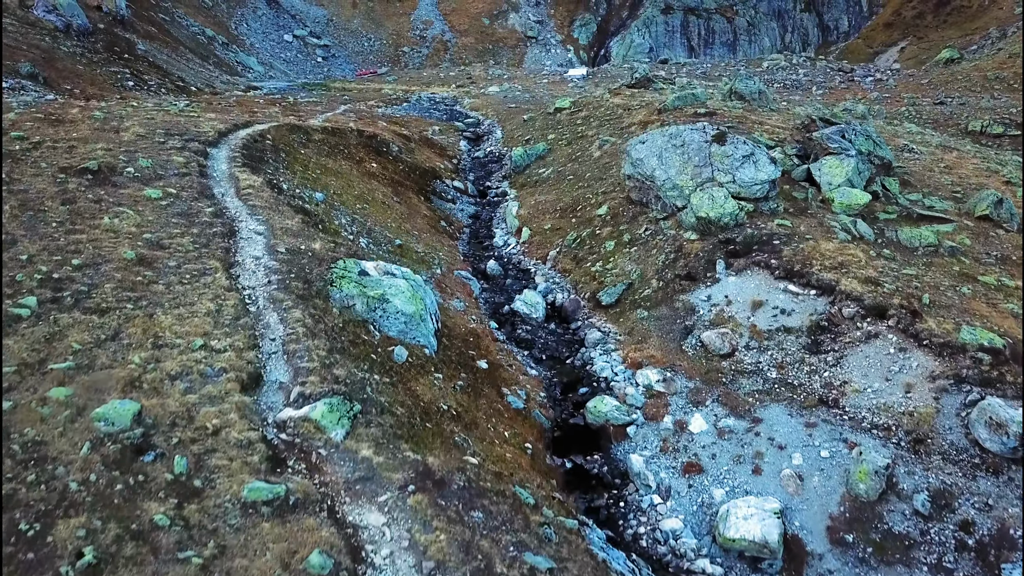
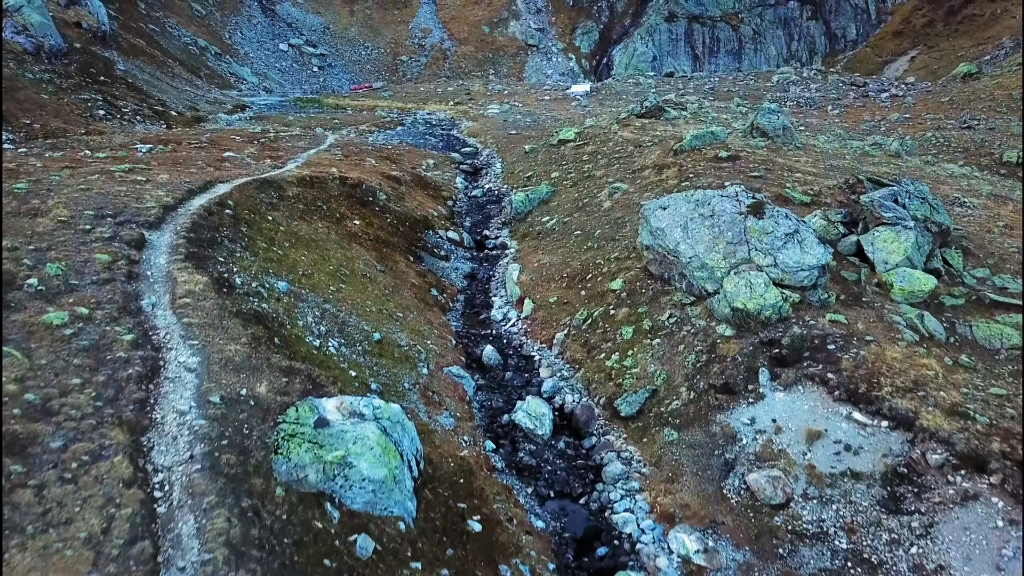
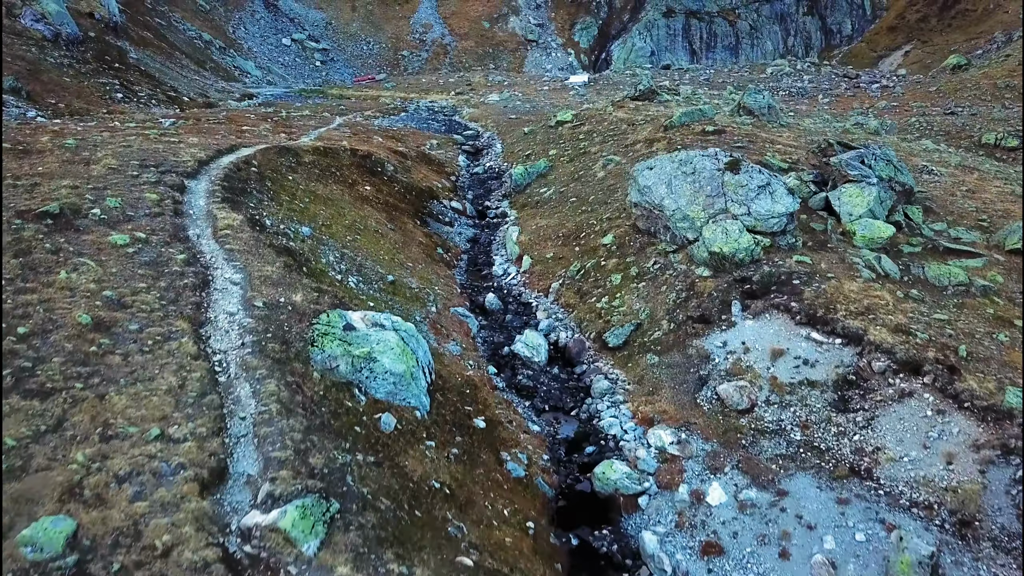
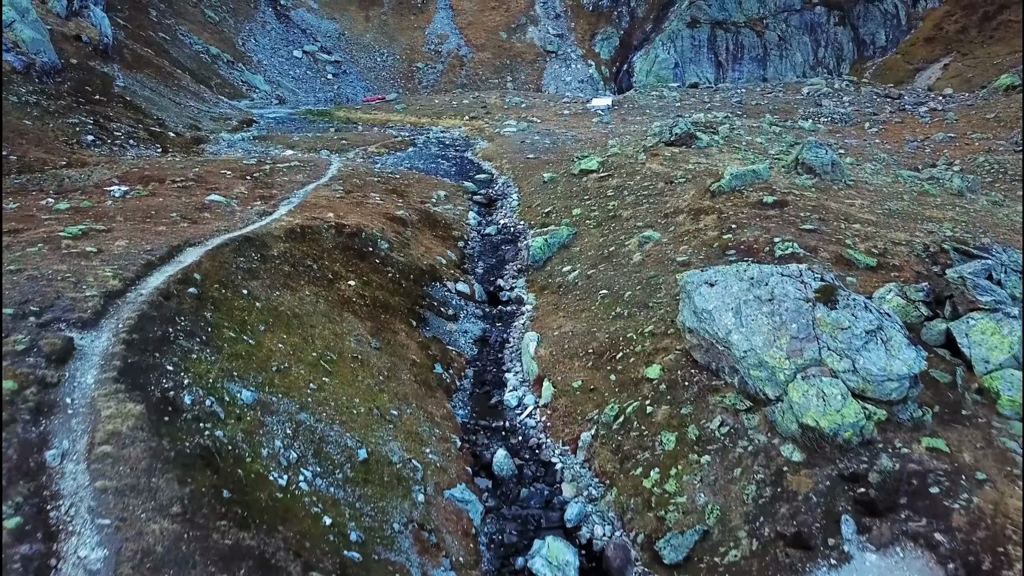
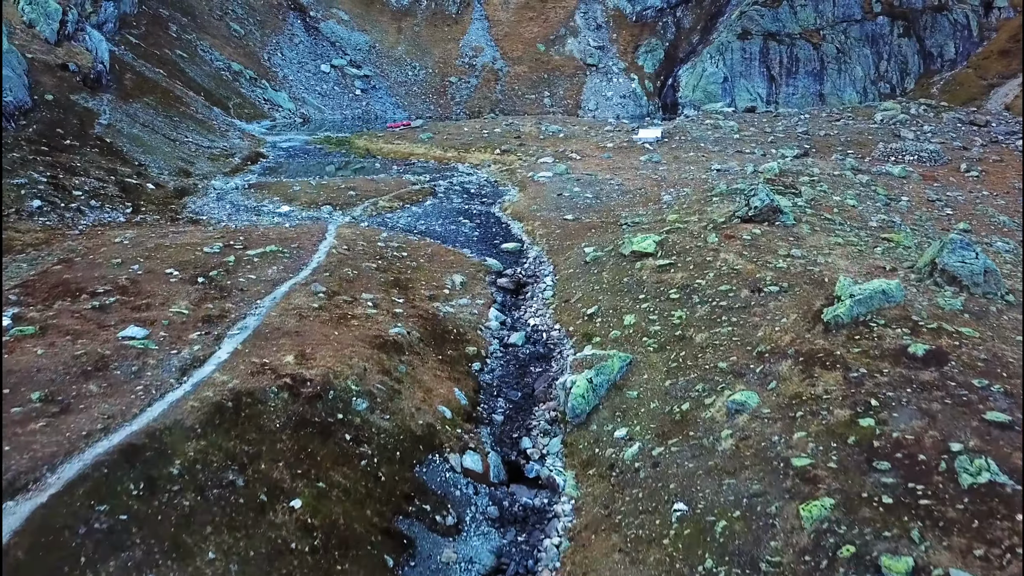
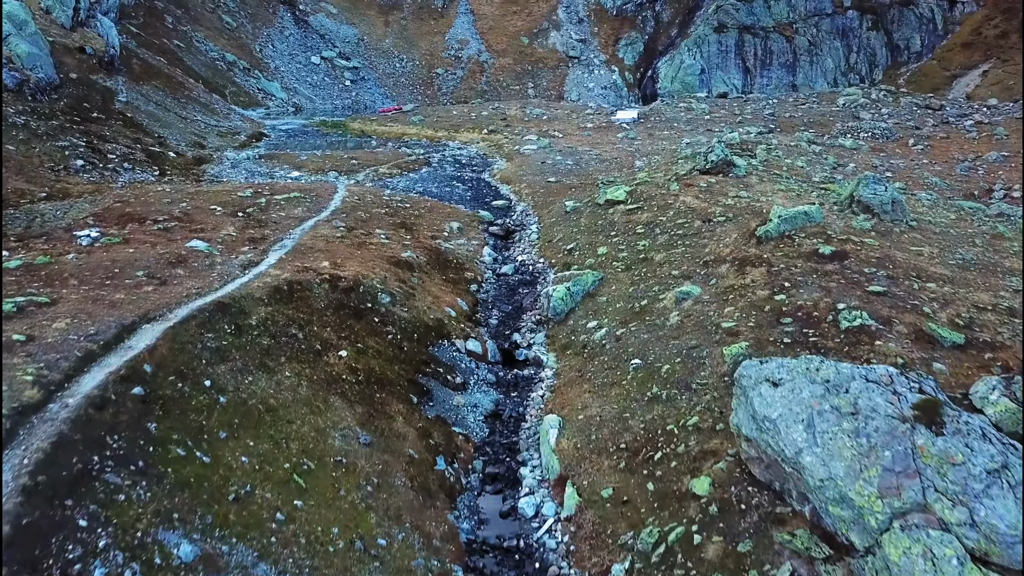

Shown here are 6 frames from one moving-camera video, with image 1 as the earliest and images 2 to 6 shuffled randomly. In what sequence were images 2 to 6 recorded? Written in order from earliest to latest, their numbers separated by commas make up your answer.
3, 2, 4, 6, 5
